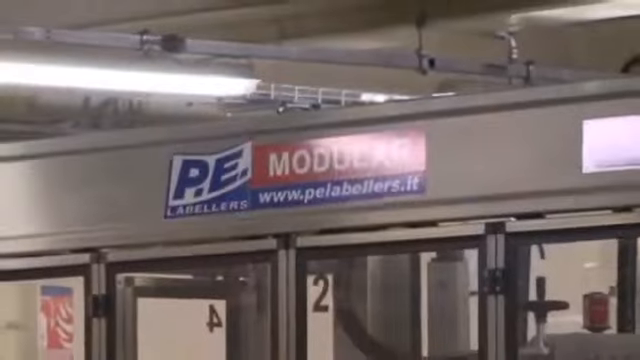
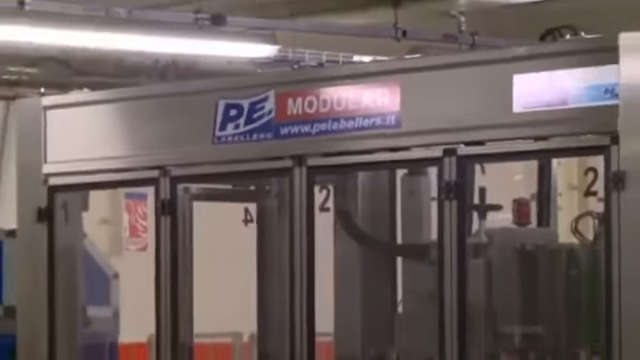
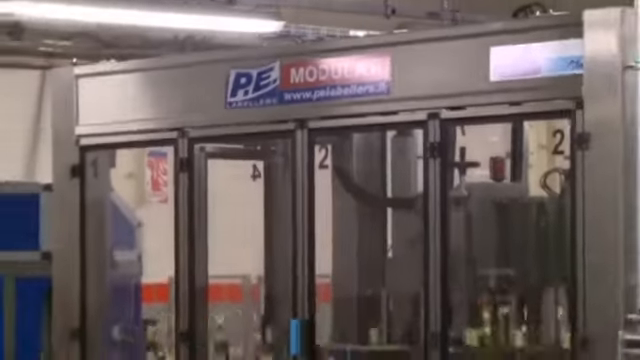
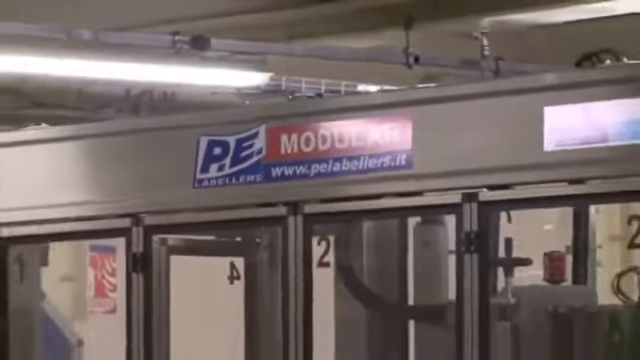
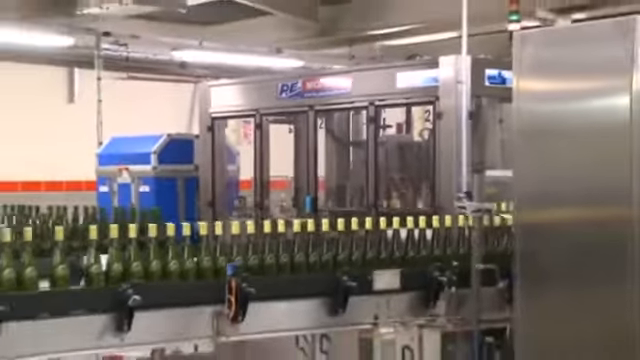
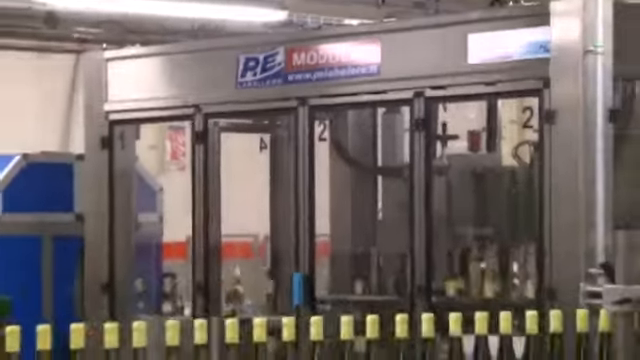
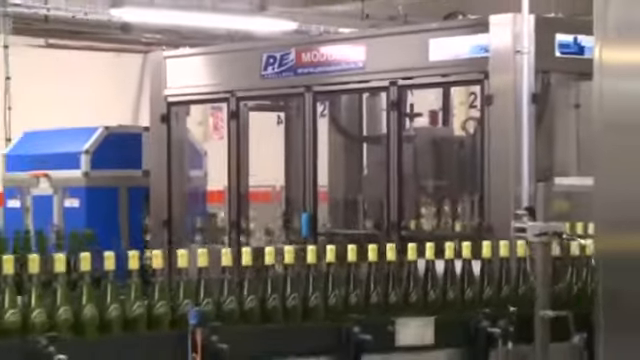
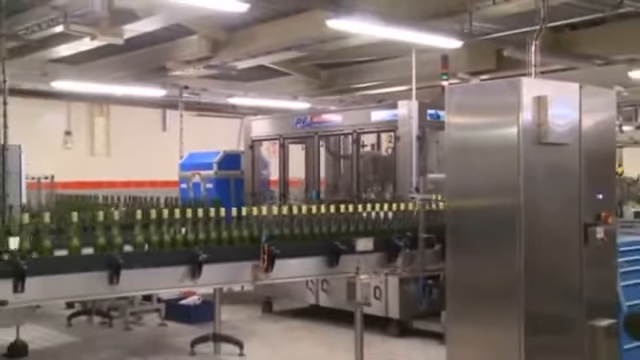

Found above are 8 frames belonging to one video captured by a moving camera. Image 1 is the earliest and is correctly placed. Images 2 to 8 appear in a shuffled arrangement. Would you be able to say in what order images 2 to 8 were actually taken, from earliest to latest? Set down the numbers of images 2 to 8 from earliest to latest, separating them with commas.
4, 2, 3, 6, 7, 5, 8
